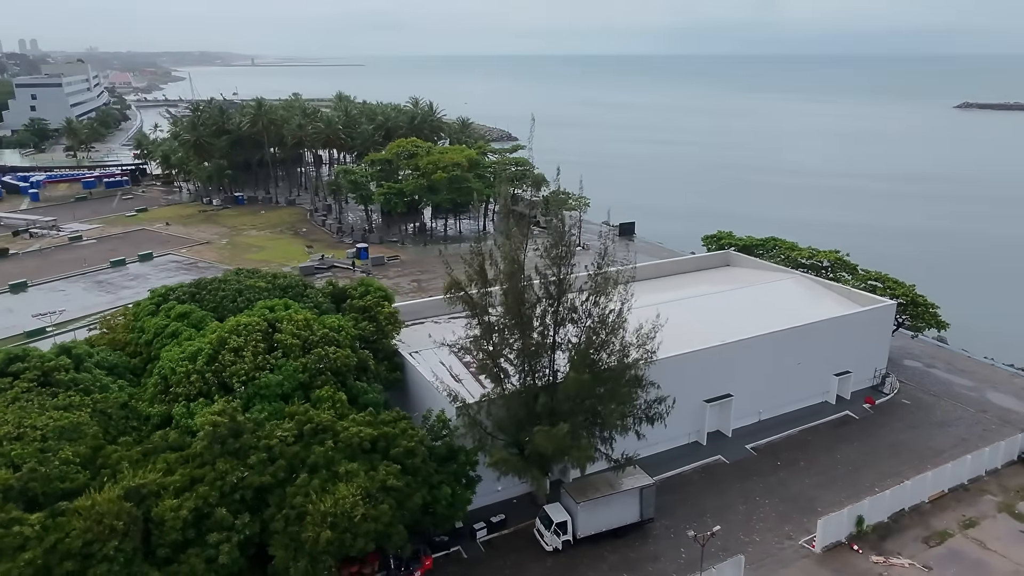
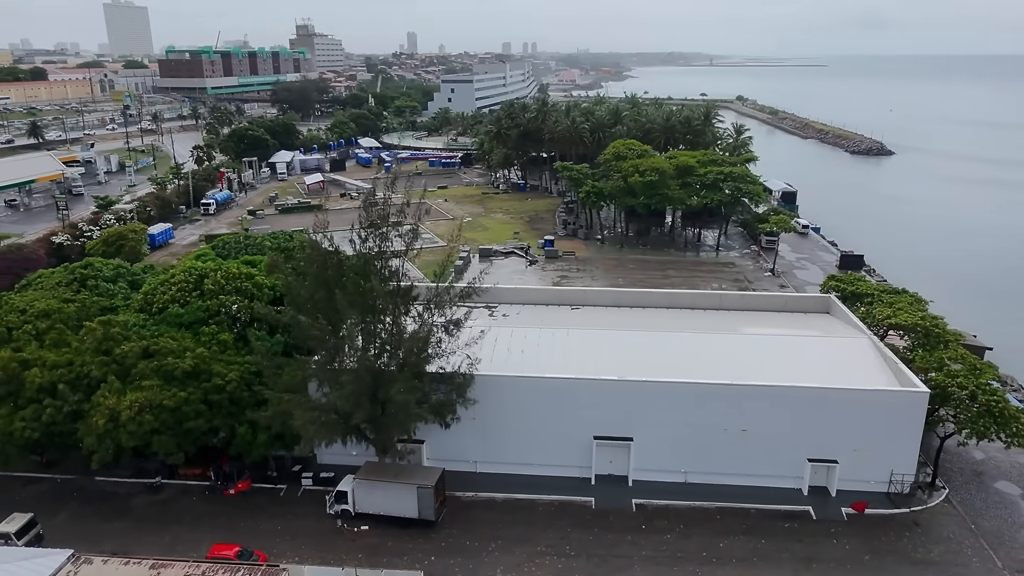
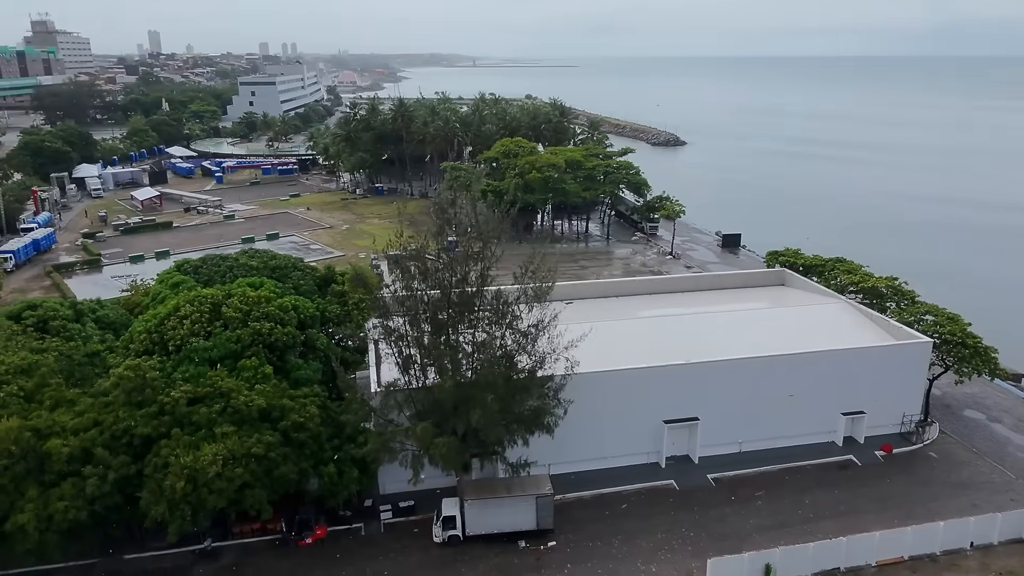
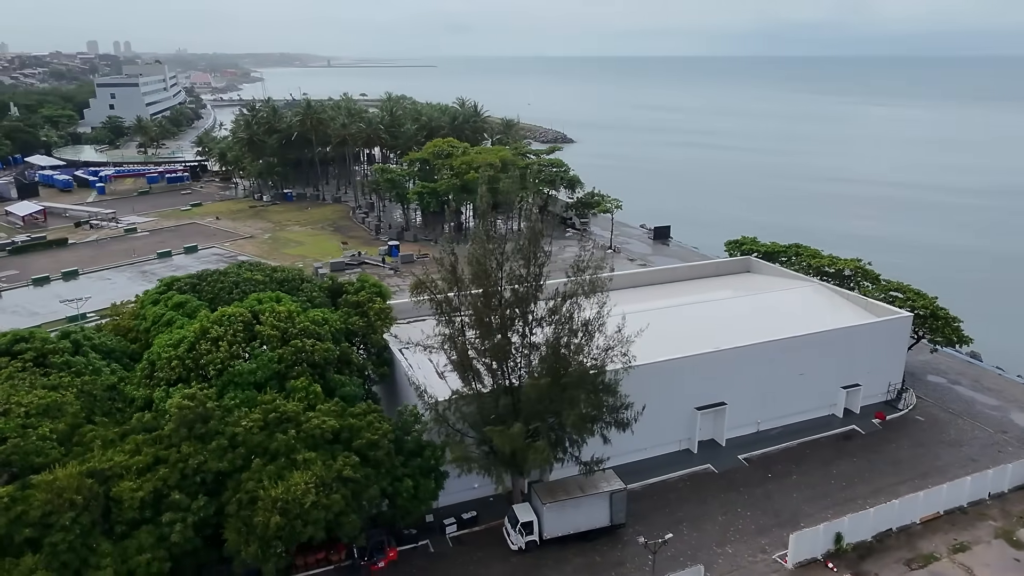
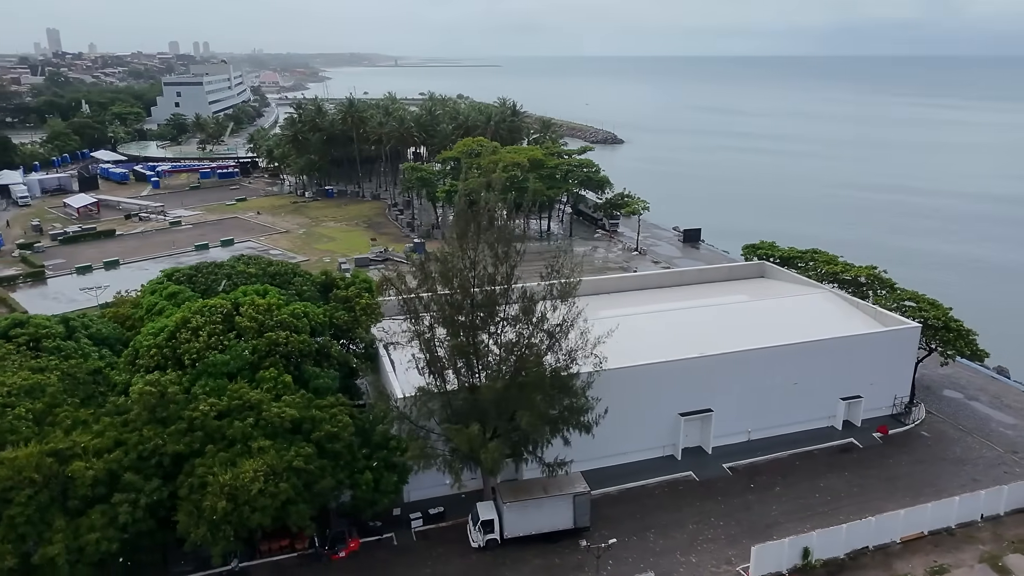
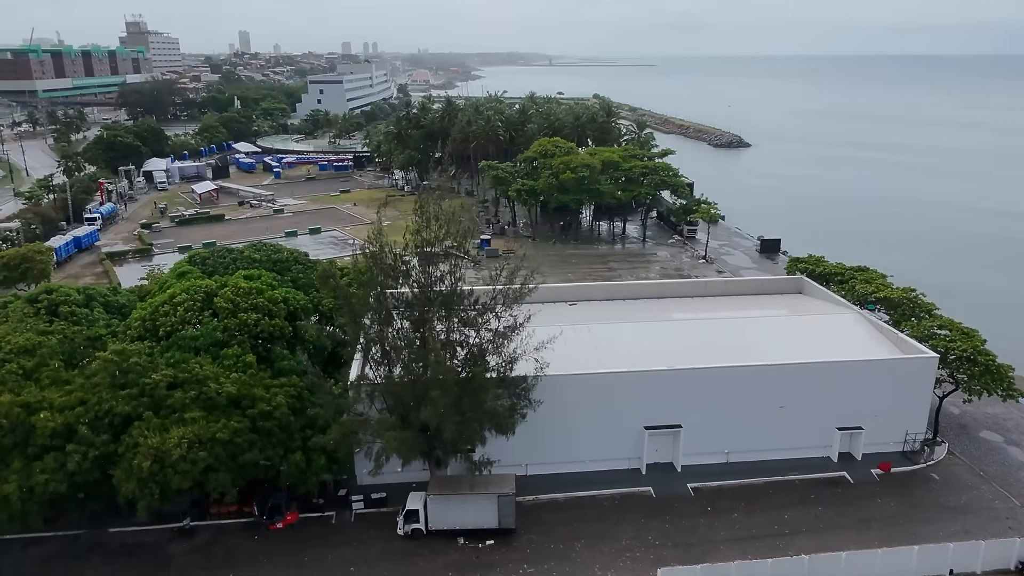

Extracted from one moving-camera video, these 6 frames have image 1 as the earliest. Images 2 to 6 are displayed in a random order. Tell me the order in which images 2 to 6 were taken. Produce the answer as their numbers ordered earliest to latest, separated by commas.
4, 5, 3, 6, 2
